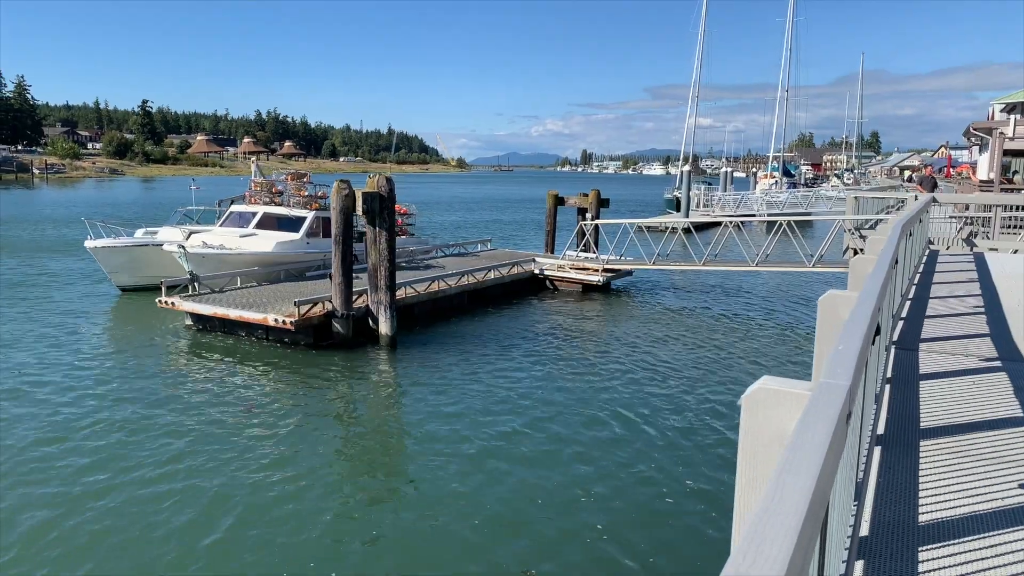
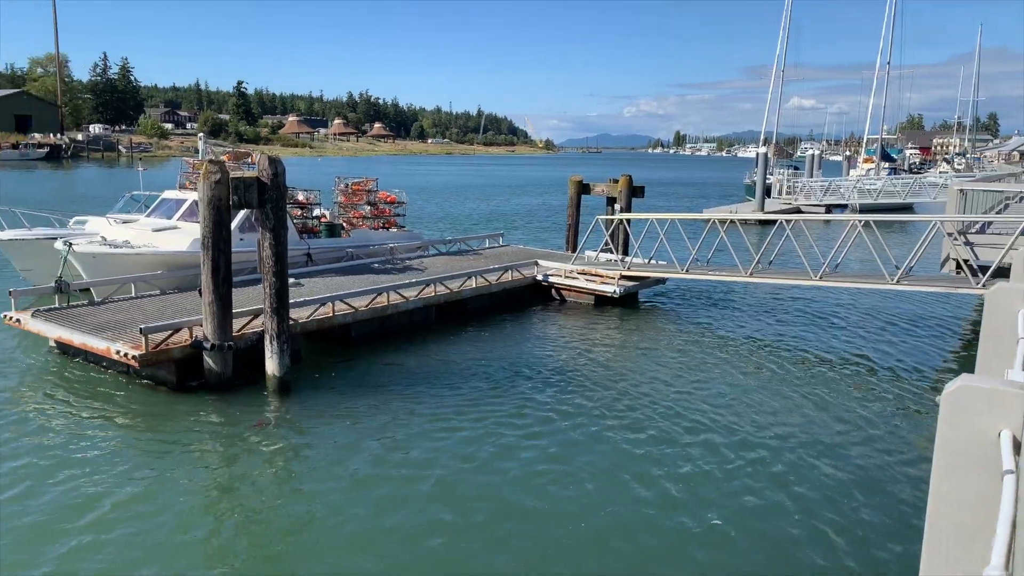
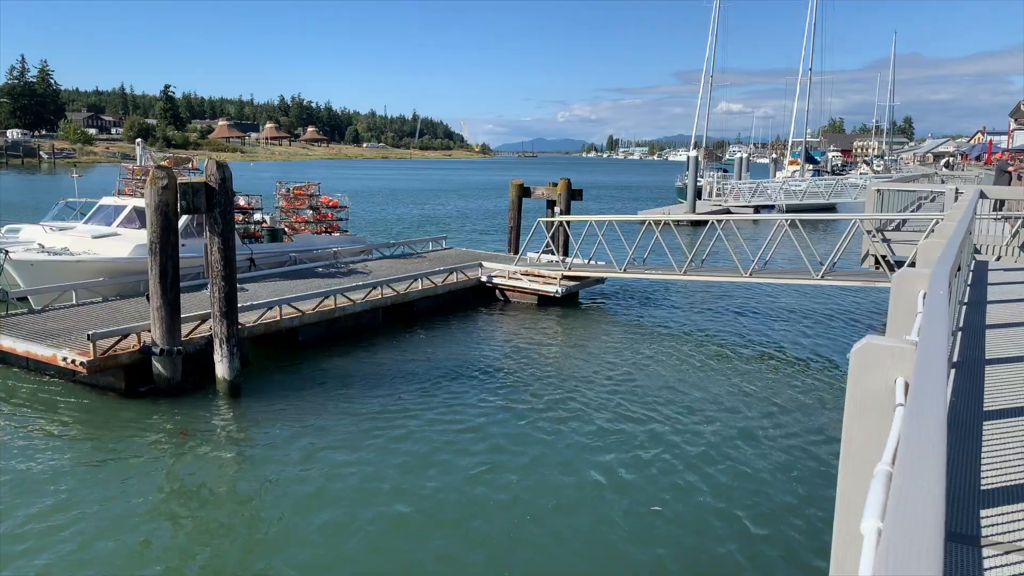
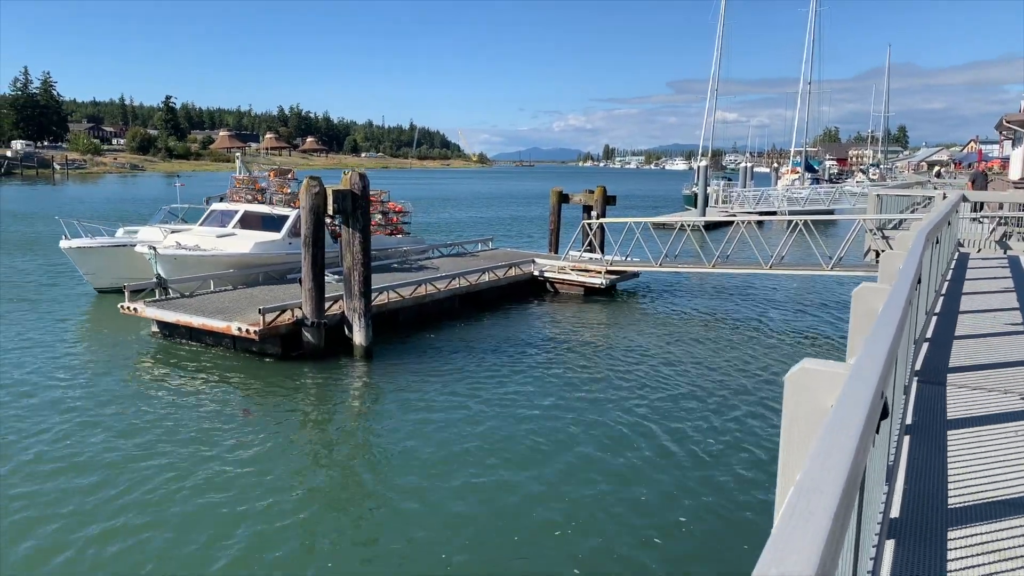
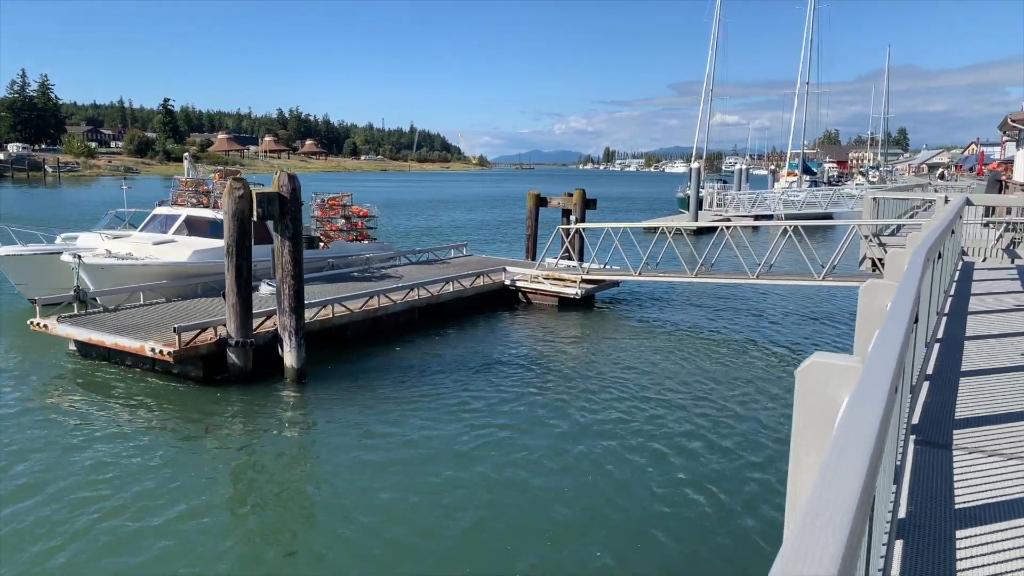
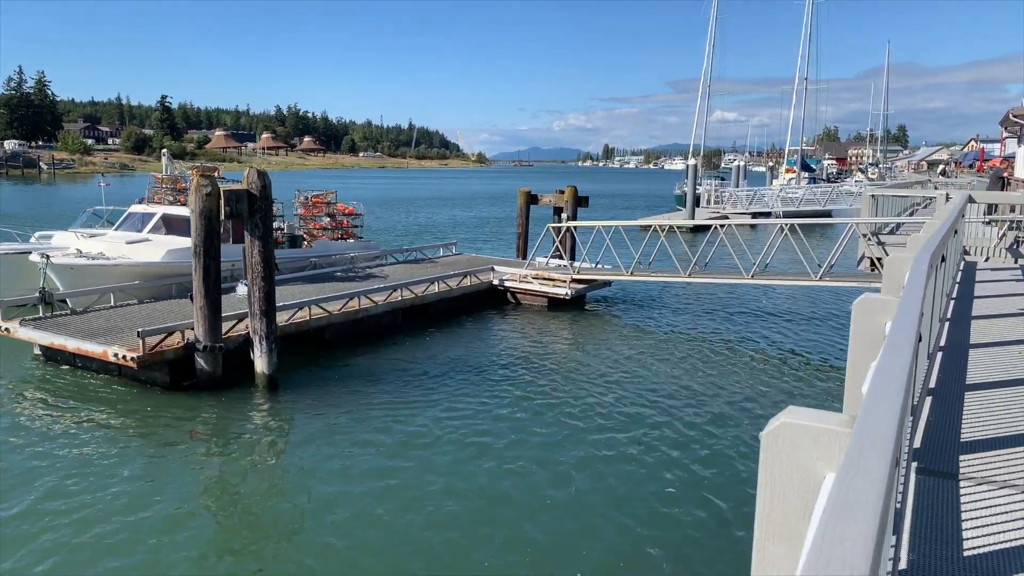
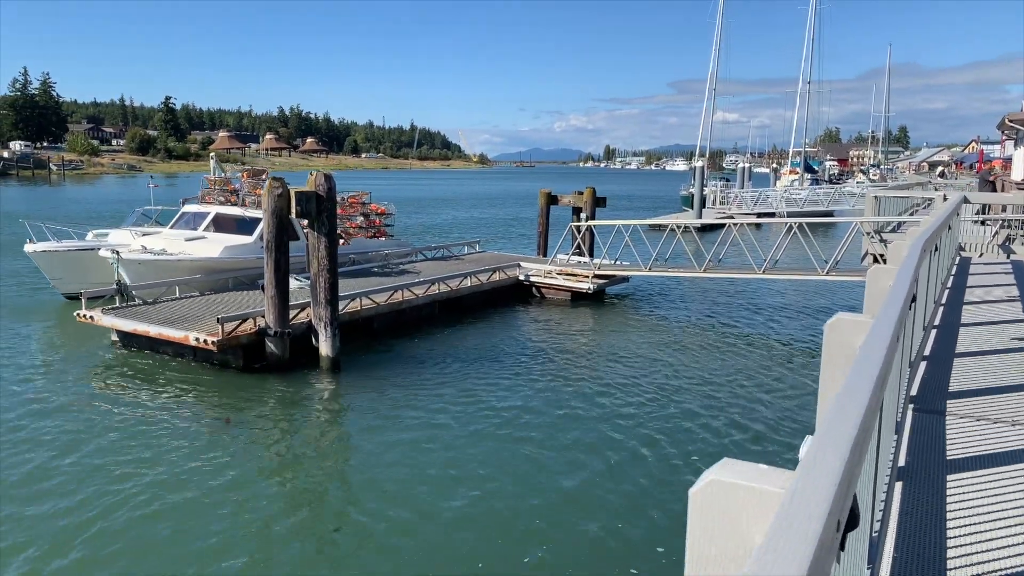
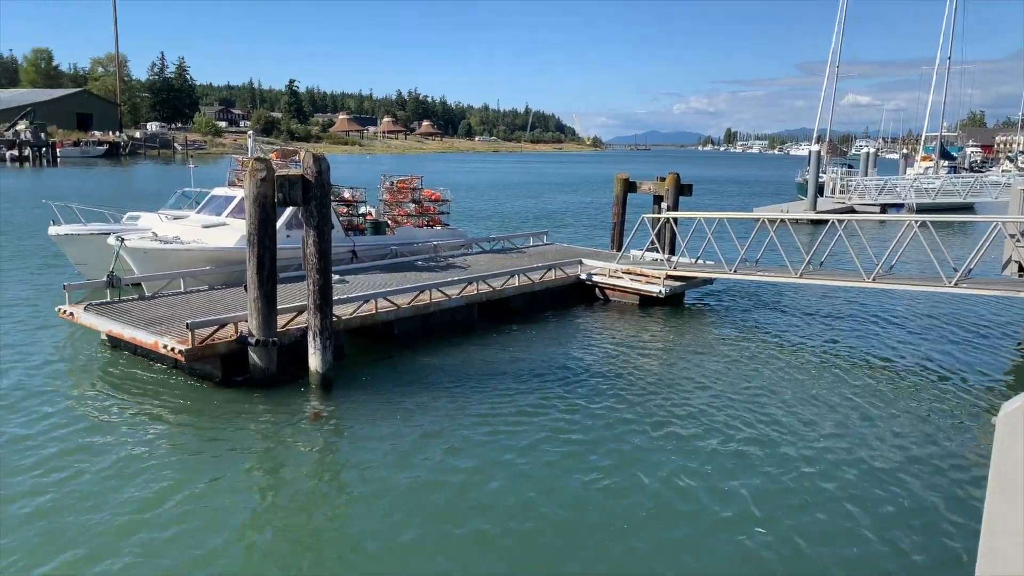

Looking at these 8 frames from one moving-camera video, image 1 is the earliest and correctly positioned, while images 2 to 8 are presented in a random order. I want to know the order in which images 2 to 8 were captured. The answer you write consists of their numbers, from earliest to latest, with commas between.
4, 7, 5, 6, 3, 2, 8
